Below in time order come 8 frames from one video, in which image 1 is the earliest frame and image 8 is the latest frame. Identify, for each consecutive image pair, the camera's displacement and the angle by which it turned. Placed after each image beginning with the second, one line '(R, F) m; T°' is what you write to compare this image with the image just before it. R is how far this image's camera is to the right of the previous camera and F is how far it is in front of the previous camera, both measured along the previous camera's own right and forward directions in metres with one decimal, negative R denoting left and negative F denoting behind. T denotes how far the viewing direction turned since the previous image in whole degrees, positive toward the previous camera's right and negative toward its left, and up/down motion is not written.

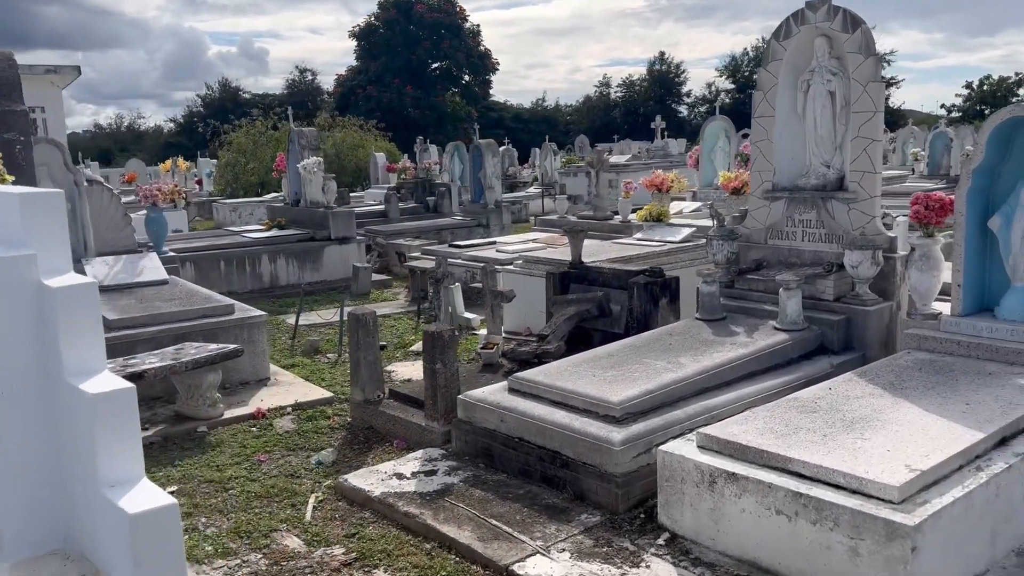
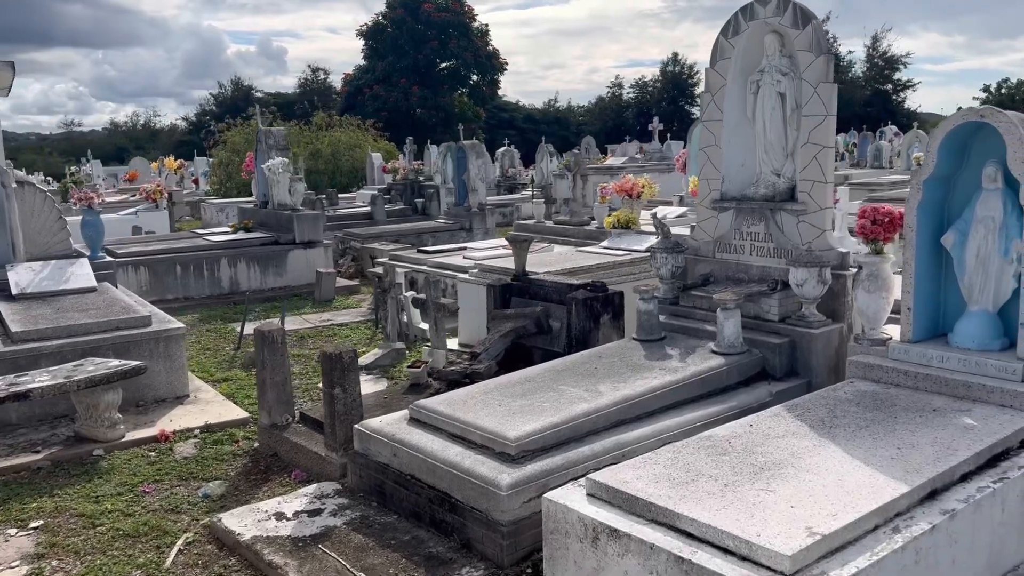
(+0.7, +0.5) m; -1°
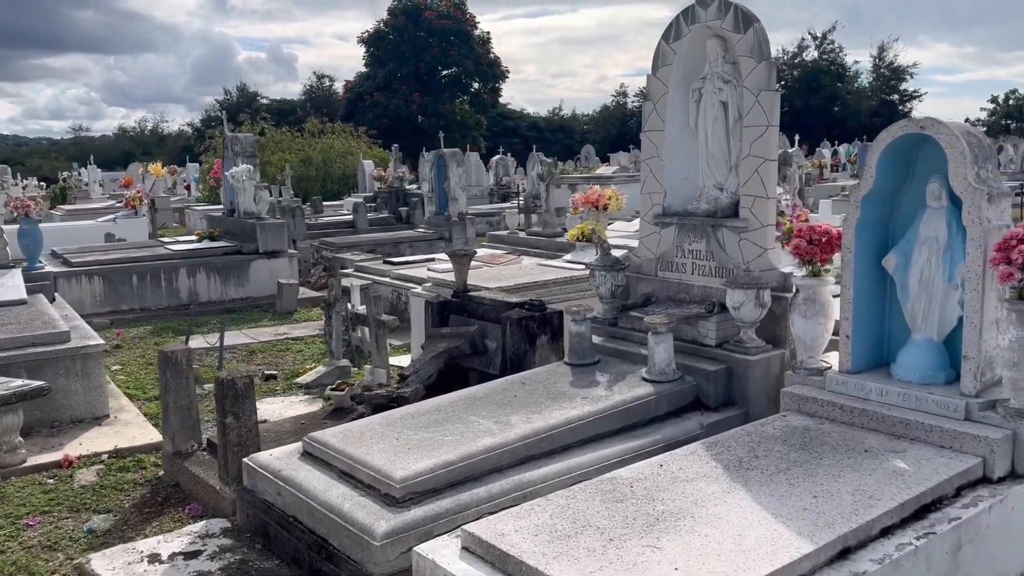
(+0.6, +0.4) m; 0°
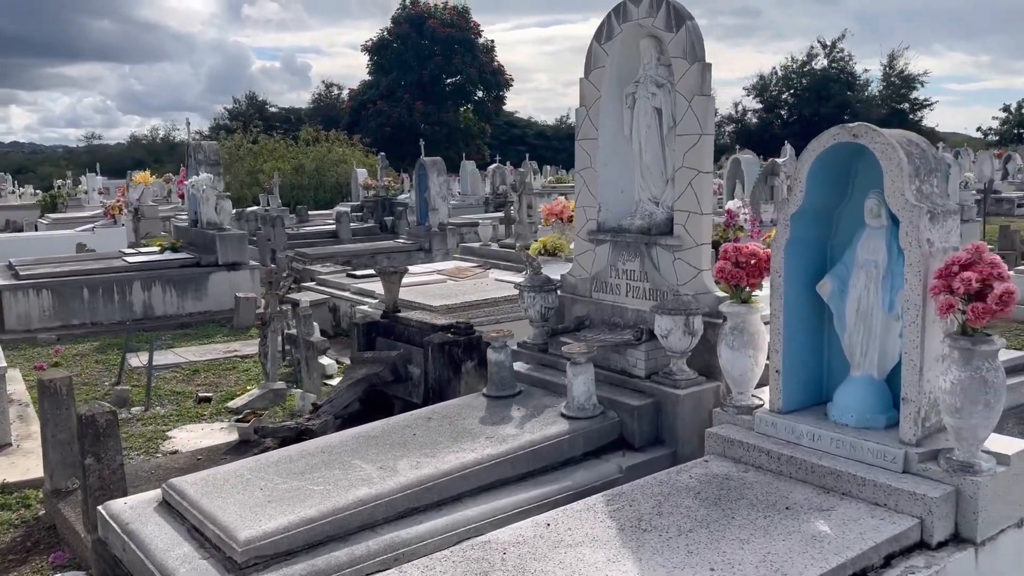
(+0.6, +0.5) m; -1°
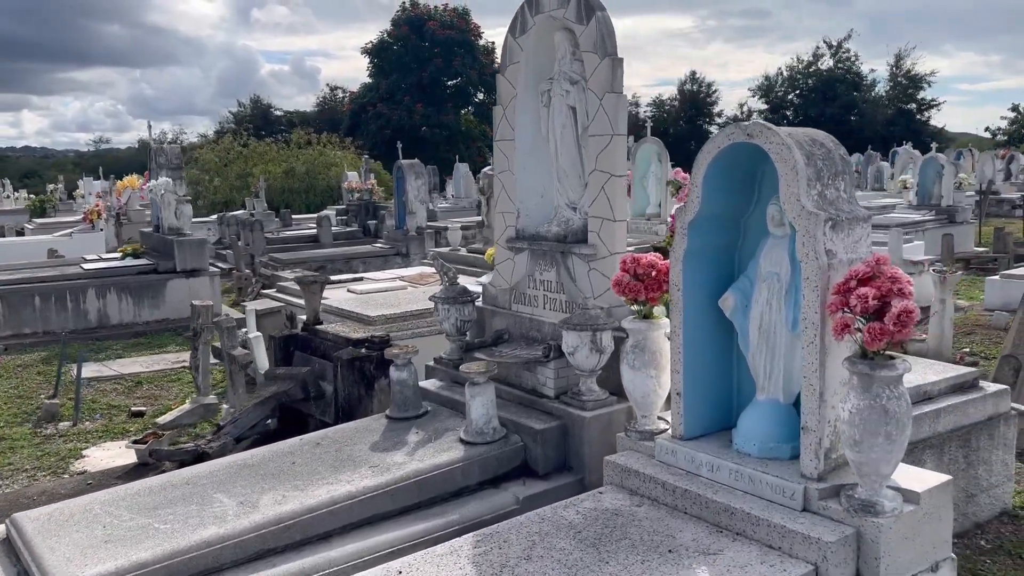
(+0.6, +0.4) m; -1°
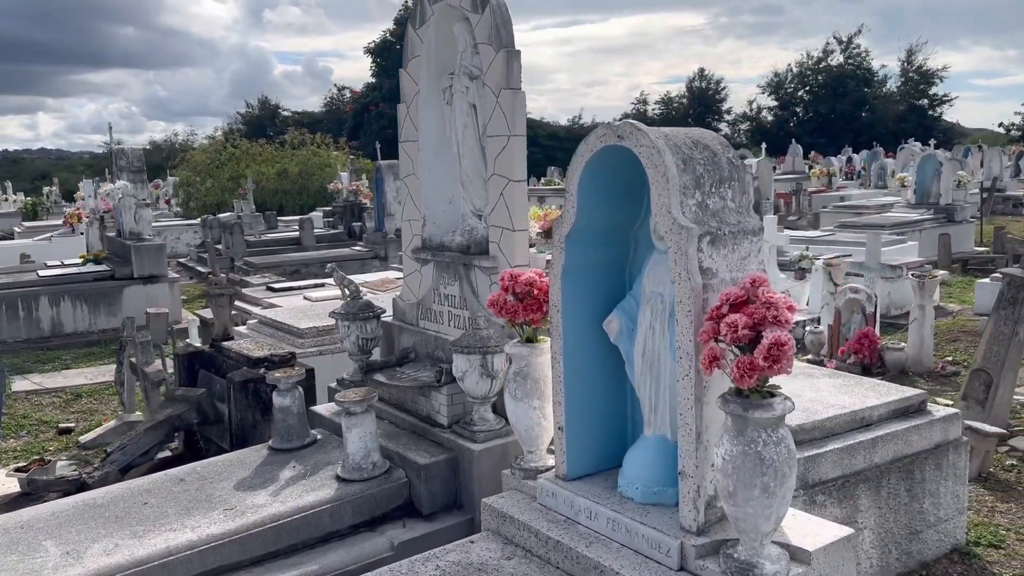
(+0.6, +0.4) m; -1°
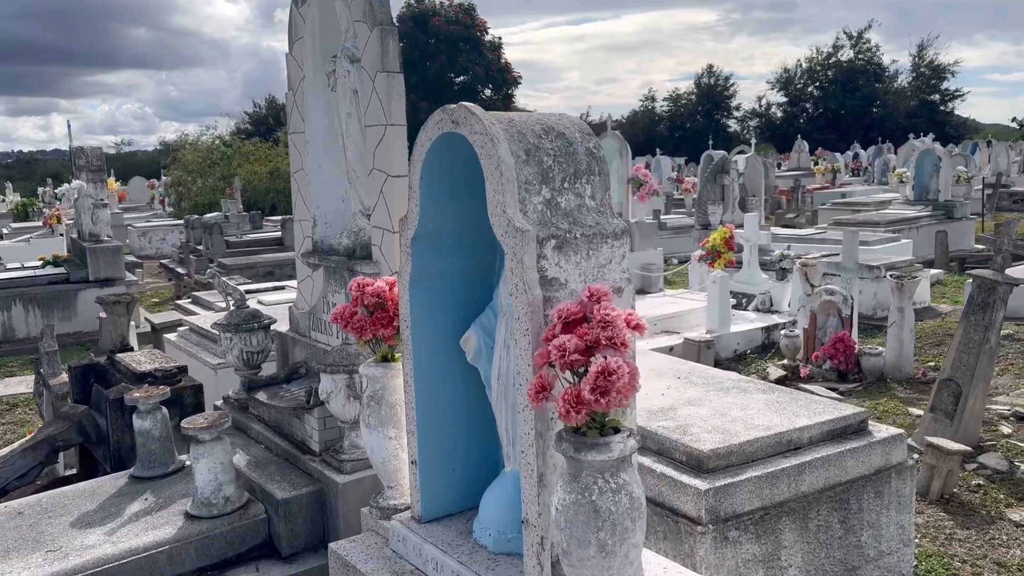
(+0.6, +0.4) m; -1°
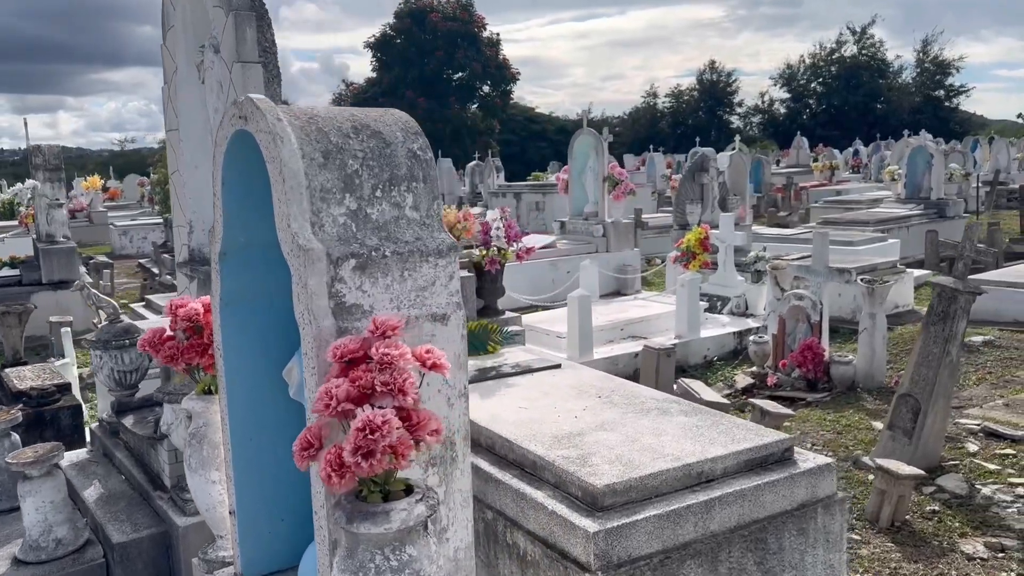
(+0.5, +0.4) m; 0°
